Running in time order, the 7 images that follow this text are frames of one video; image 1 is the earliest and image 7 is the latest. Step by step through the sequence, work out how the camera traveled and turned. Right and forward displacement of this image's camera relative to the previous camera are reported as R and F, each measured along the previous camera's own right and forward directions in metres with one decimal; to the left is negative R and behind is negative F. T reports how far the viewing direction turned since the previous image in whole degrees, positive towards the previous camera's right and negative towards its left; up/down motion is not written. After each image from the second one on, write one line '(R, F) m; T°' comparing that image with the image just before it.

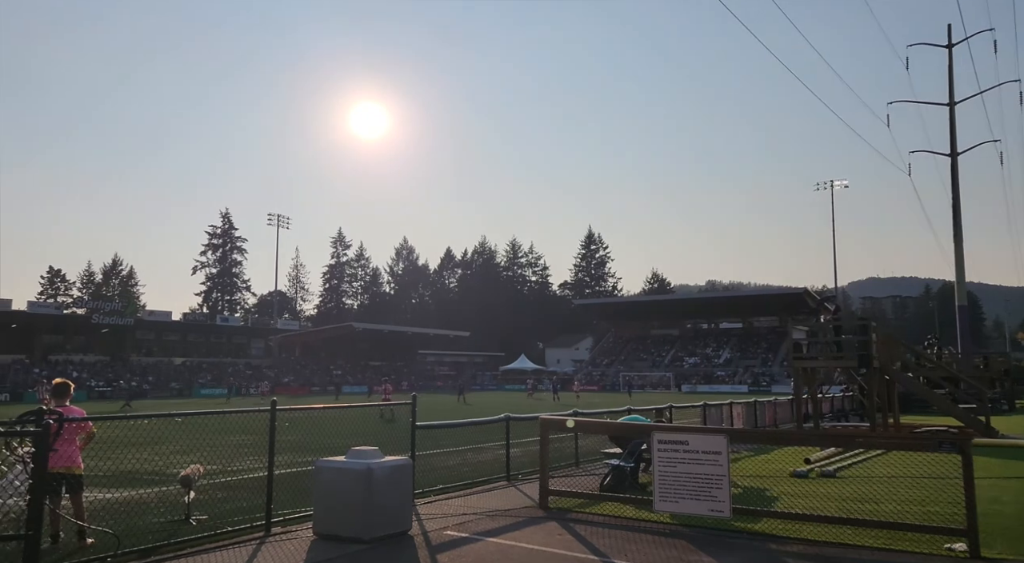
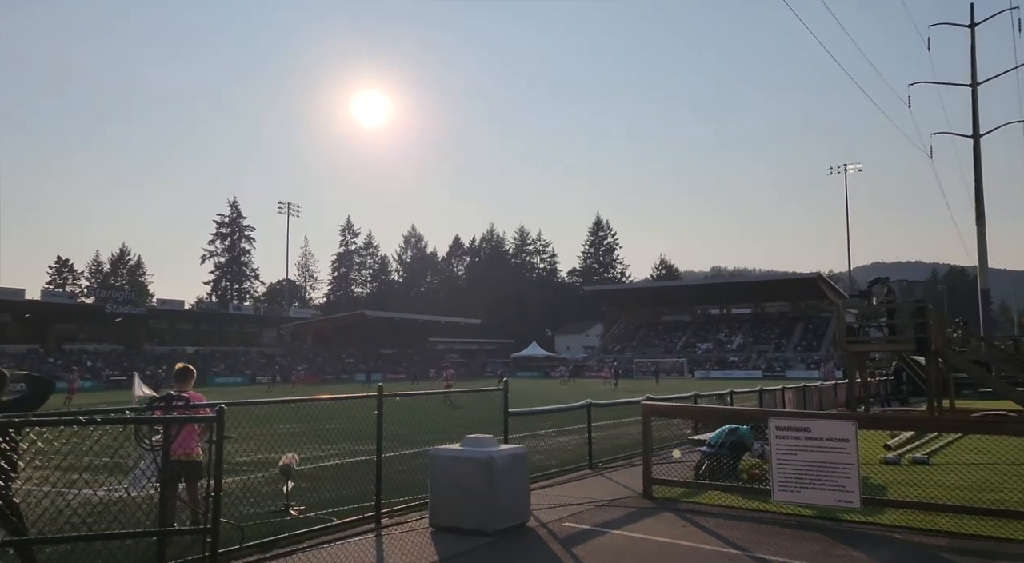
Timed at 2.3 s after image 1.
(-1.3, +0.4) m; 0°
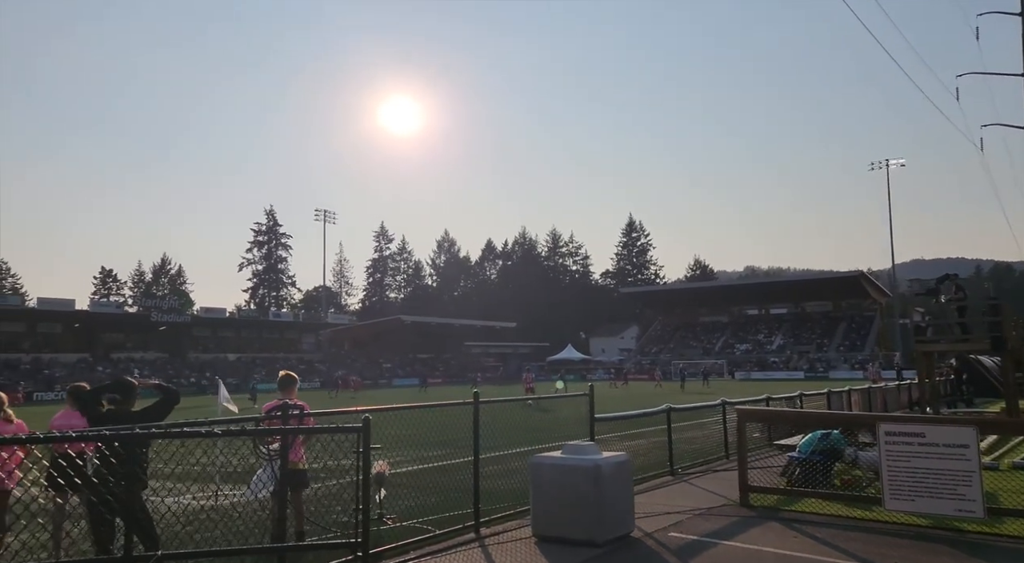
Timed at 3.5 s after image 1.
(-0.7, +0.2) m; -2°
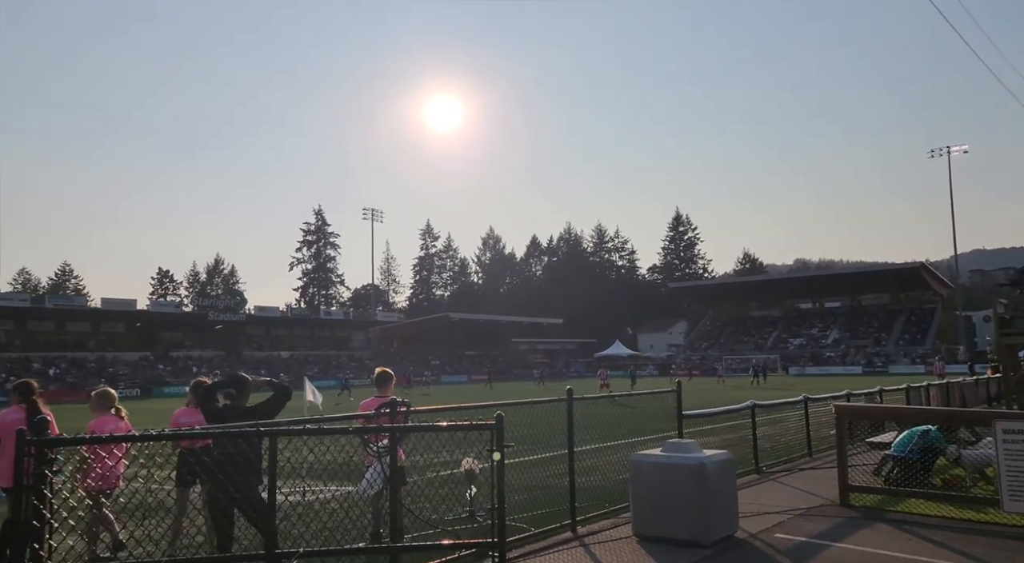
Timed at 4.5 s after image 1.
(-0.5, +0.2) m; -3°
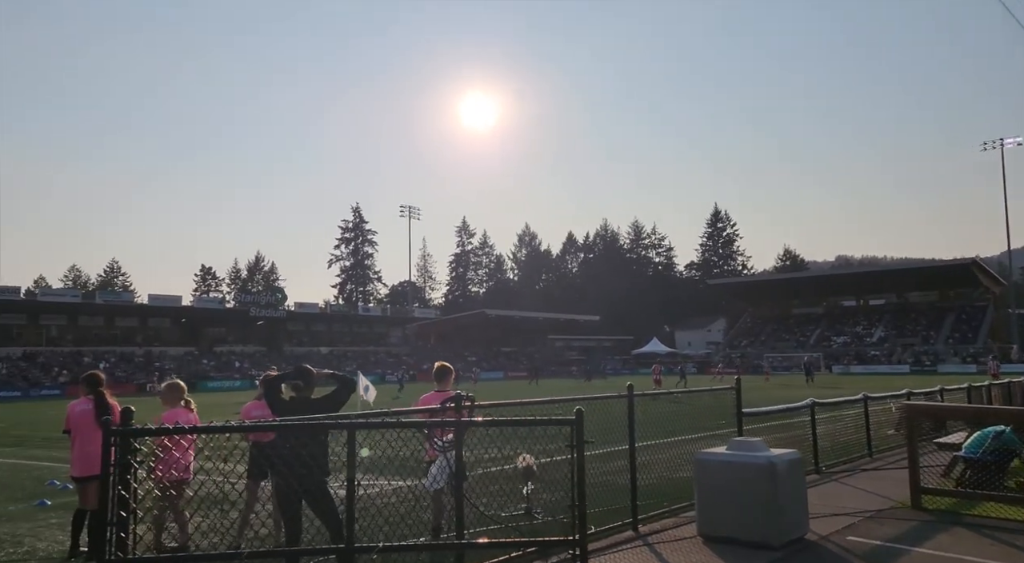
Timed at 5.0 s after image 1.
(-0.3, +0.2) m; -3°
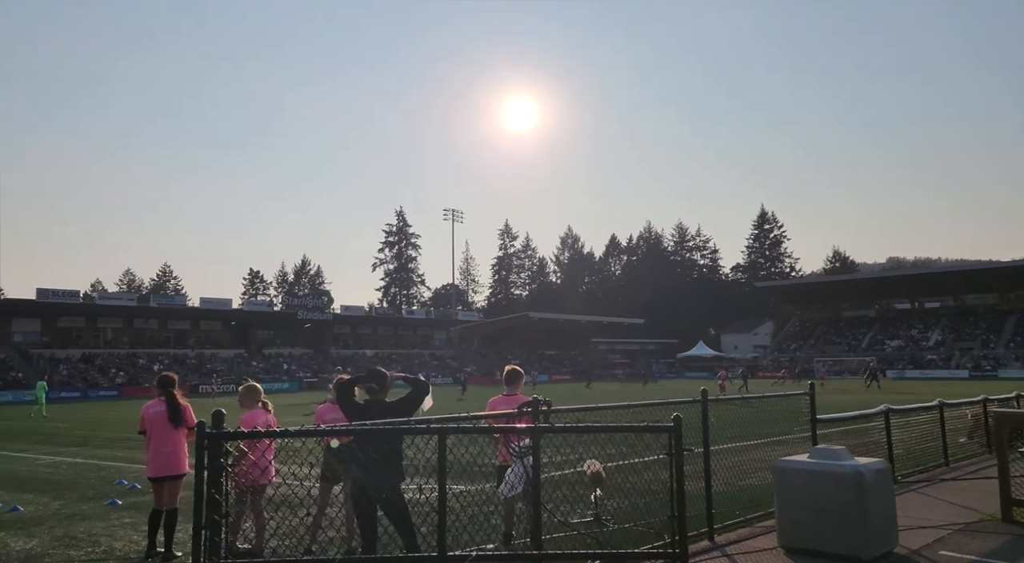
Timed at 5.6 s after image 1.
(-0.3, +0.2) m; -3°
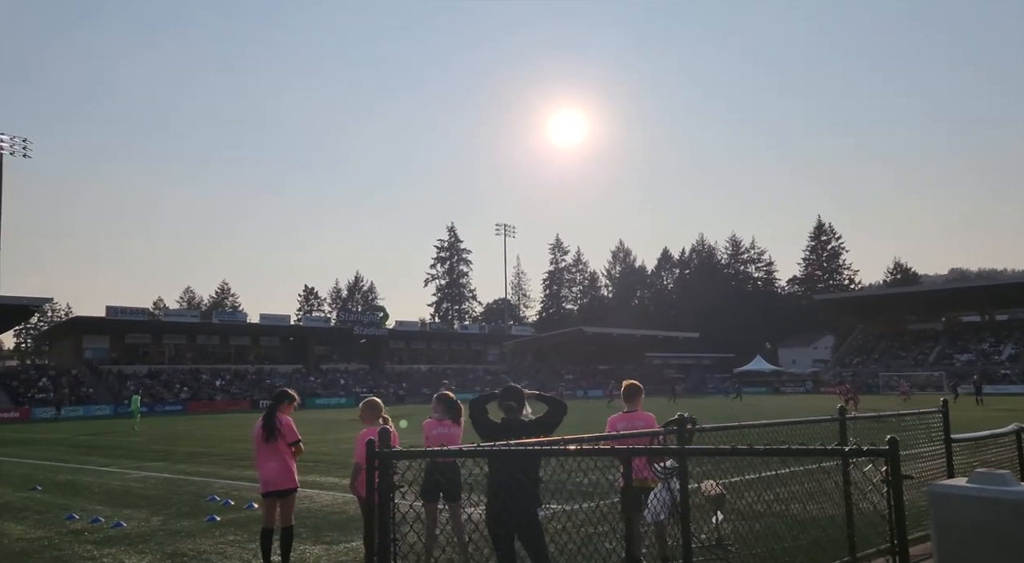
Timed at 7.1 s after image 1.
(-0.7, +0.5) m; -4°
